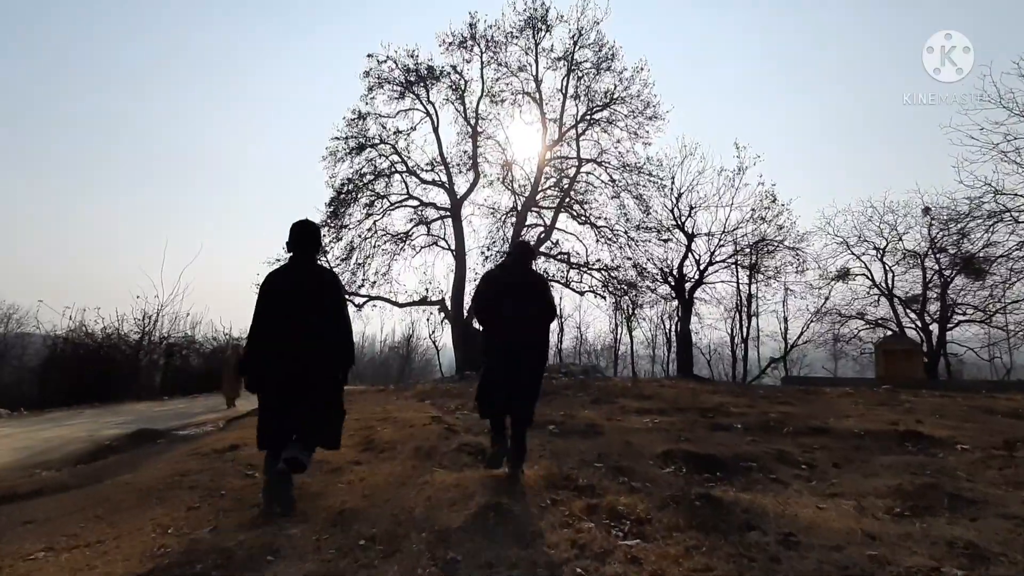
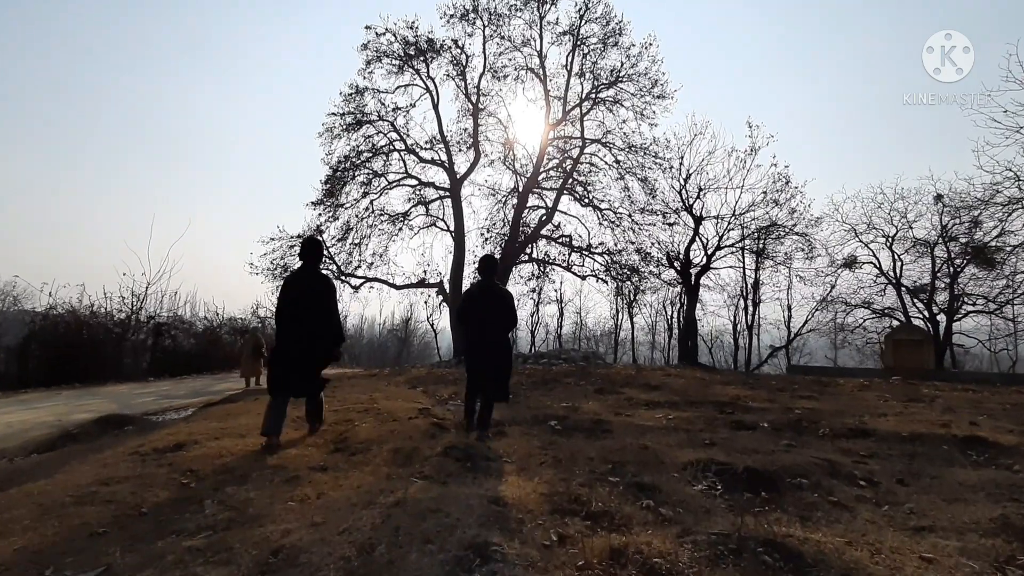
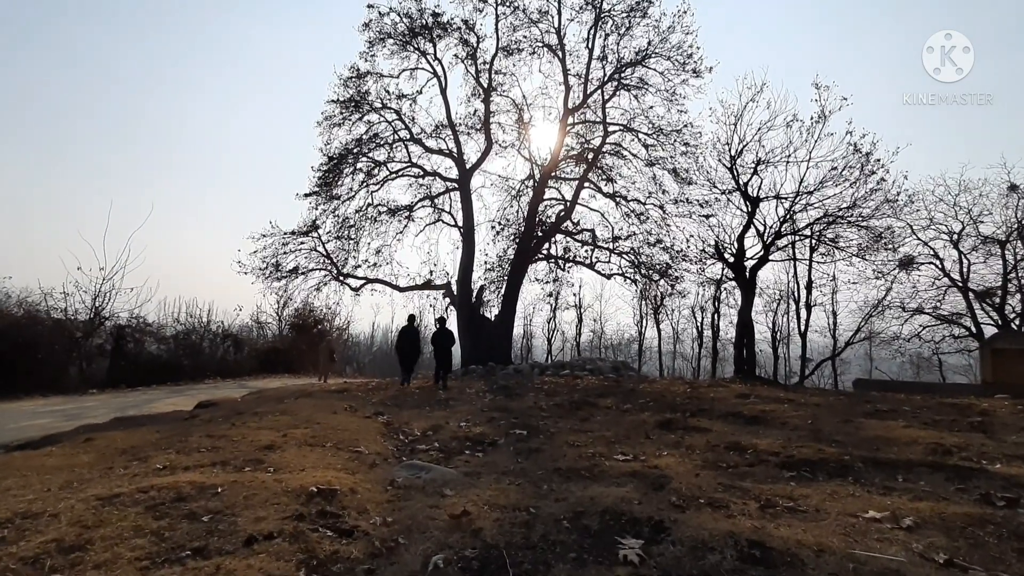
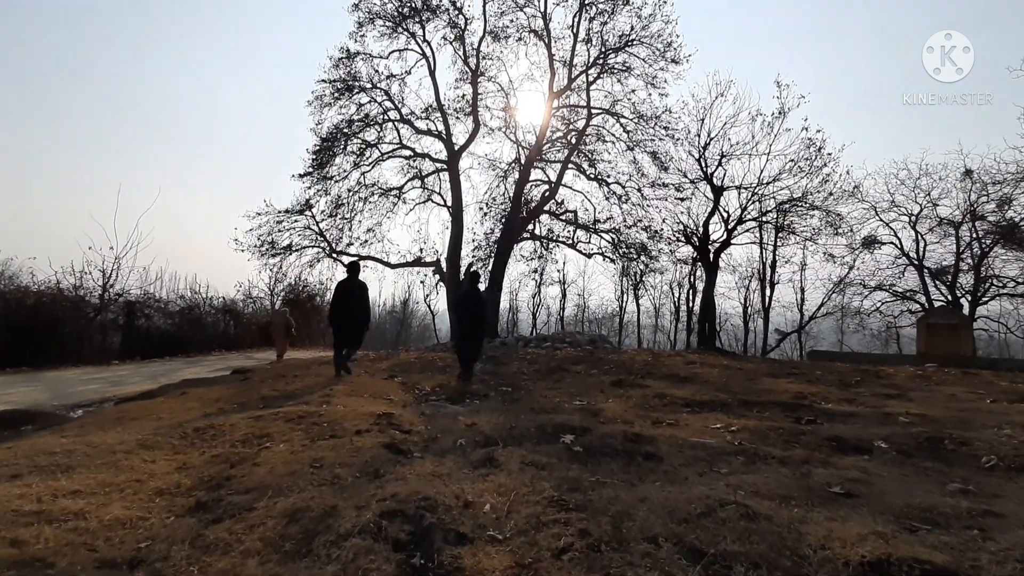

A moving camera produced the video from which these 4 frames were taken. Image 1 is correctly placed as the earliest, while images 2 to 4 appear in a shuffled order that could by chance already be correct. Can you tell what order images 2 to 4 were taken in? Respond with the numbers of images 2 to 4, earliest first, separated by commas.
2, 4, 3
